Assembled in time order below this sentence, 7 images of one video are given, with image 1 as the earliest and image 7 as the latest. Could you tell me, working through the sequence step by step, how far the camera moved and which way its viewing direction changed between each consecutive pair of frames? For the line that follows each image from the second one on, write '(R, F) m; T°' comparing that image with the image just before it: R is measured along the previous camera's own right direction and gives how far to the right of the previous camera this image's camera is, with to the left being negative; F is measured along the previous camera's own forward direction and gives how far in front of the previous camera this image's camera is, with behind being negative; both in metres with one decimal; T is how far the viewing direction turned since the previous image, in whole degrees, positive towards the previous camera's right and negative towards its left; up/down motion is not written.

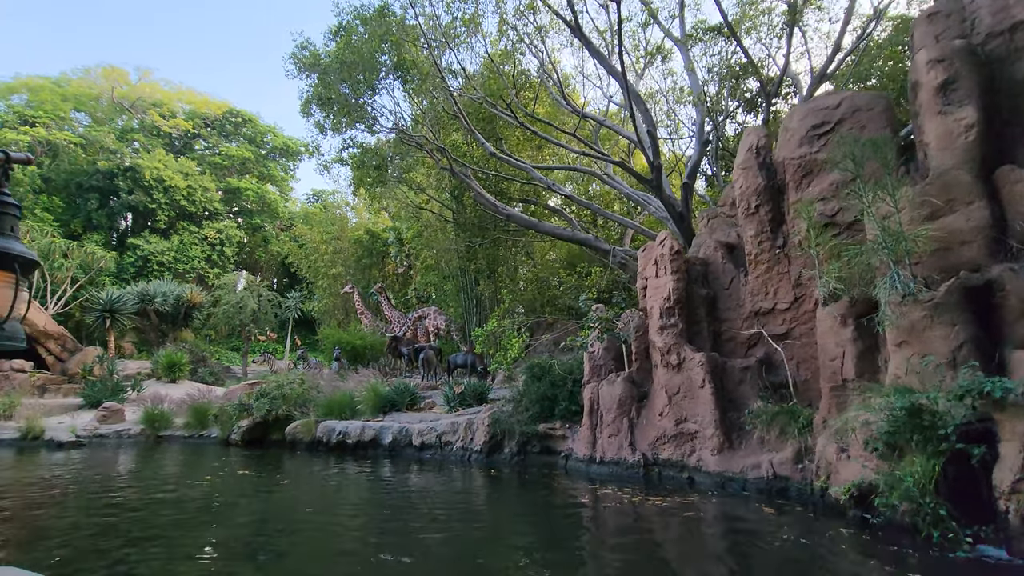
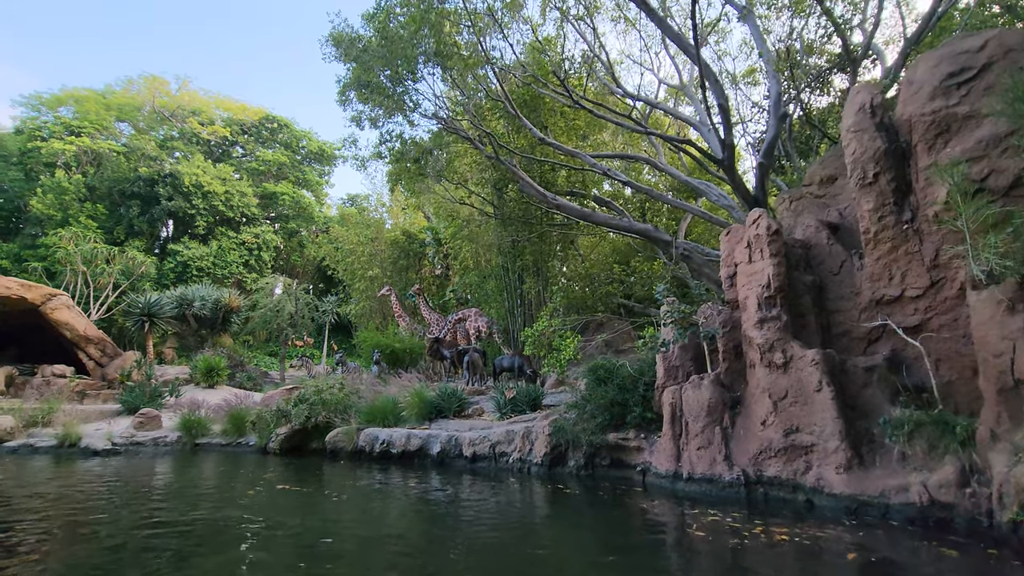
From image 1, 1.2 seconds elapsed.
(-0.4, +0.8) m; -3°
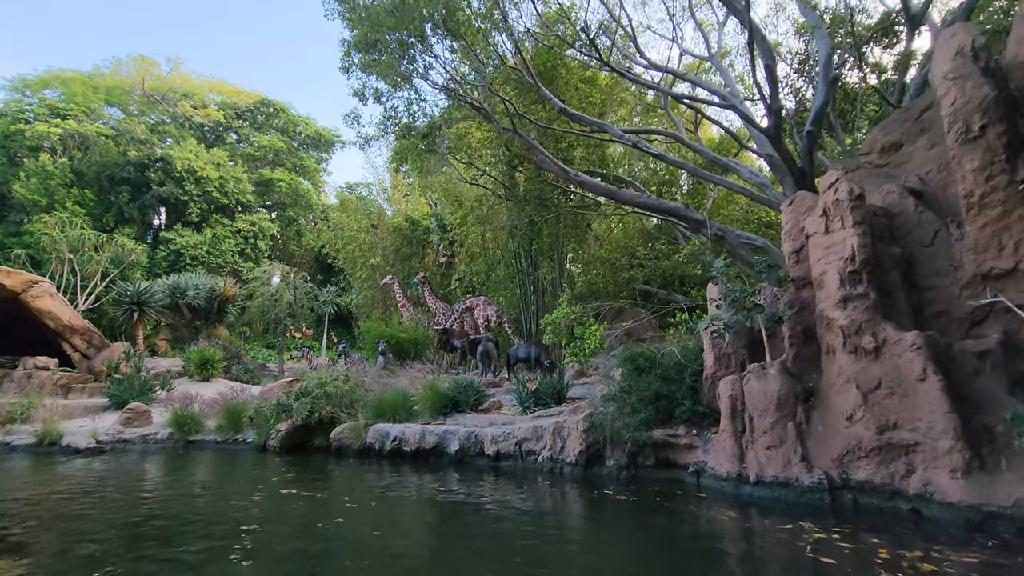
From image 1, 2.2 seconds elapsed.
(-0.4, +0.8) m; 0°
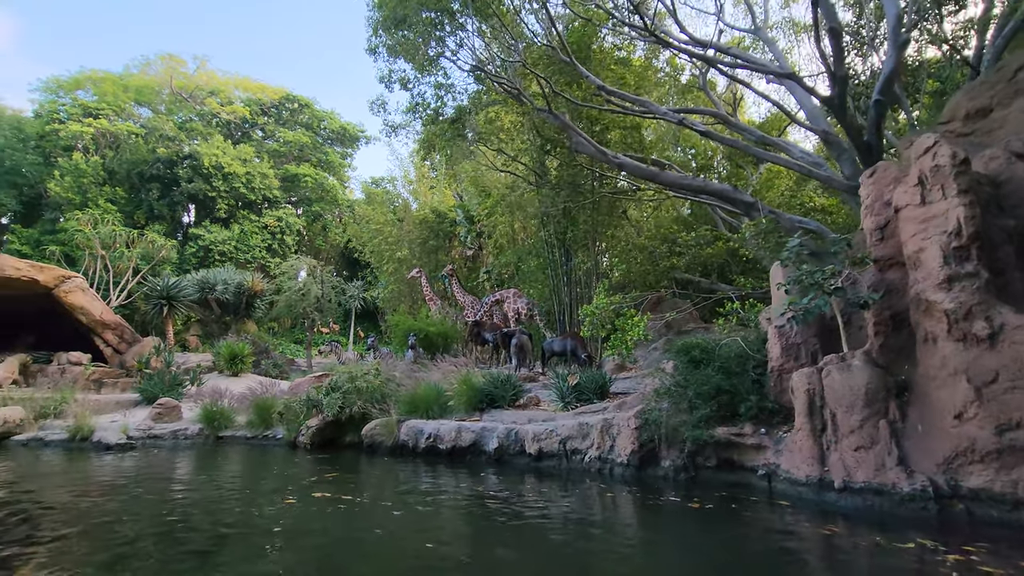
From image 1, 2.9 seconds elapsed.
(-0.2, +0.5) m; -2°
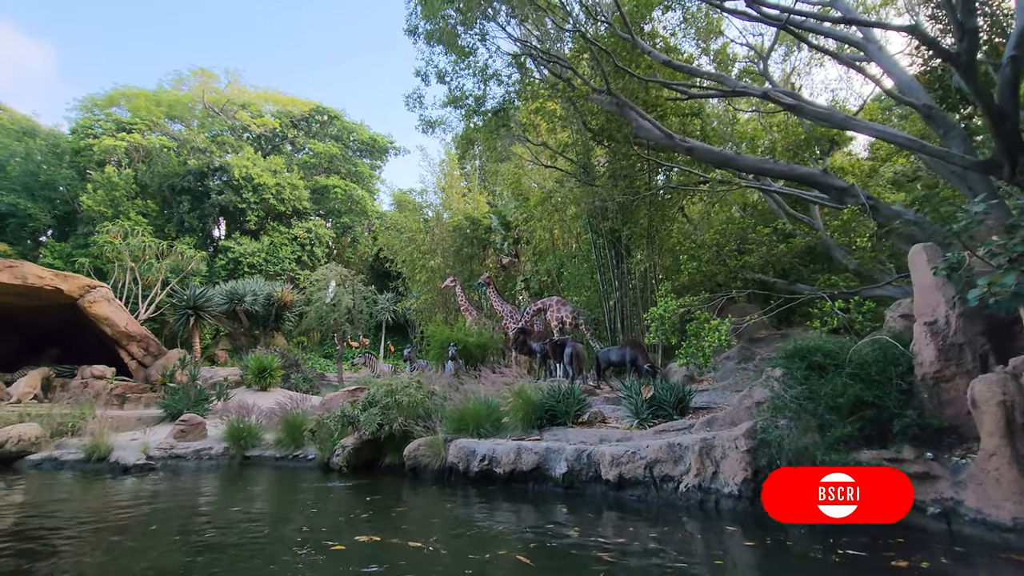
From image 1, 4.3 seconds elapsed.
(-0.5, +1.0) m; -3°
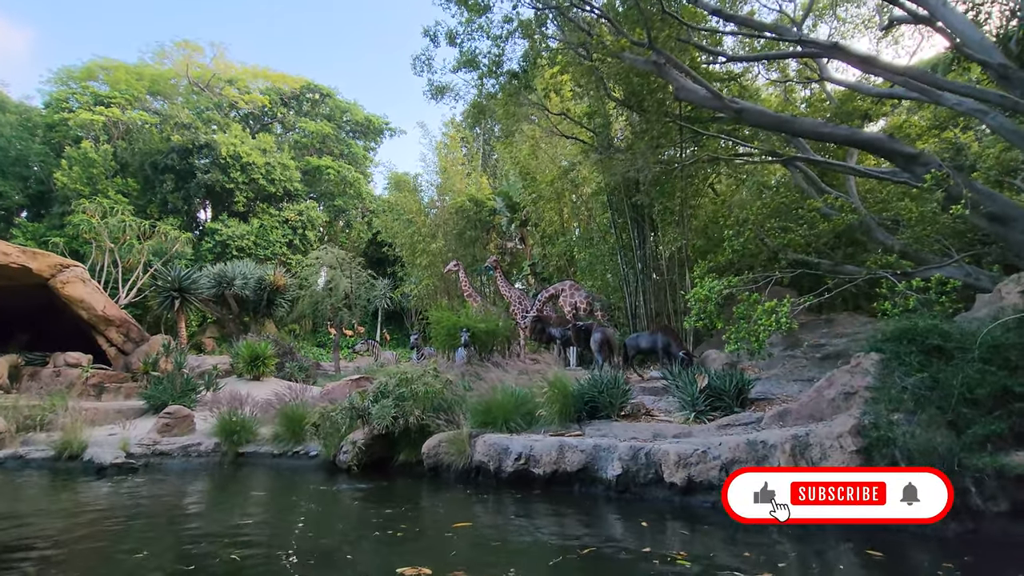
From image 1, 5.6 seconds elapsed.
(-0.6, +0.9) m; +1°
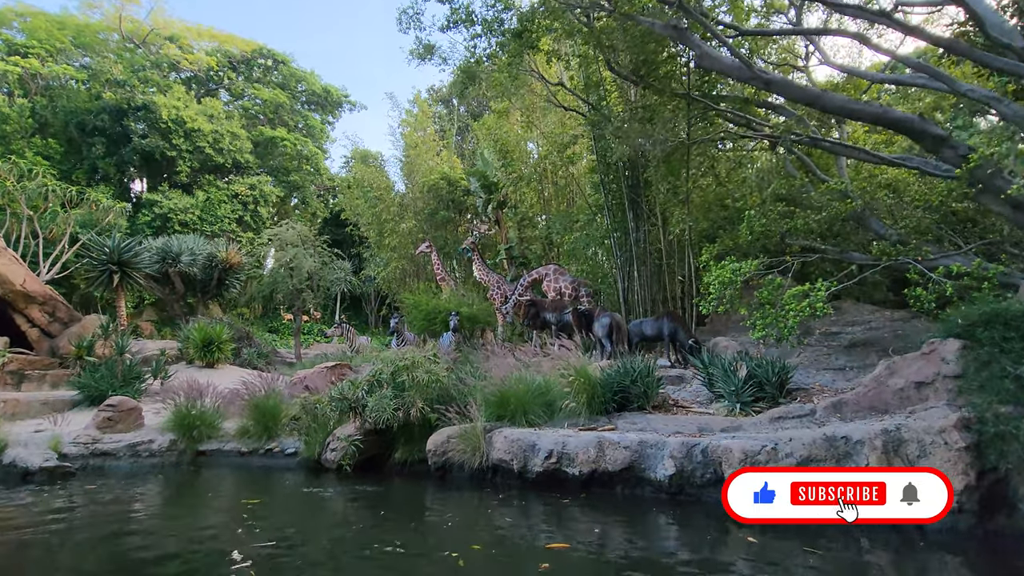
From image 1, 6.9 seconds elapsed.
(-0.8, +0.8) m; +6°
